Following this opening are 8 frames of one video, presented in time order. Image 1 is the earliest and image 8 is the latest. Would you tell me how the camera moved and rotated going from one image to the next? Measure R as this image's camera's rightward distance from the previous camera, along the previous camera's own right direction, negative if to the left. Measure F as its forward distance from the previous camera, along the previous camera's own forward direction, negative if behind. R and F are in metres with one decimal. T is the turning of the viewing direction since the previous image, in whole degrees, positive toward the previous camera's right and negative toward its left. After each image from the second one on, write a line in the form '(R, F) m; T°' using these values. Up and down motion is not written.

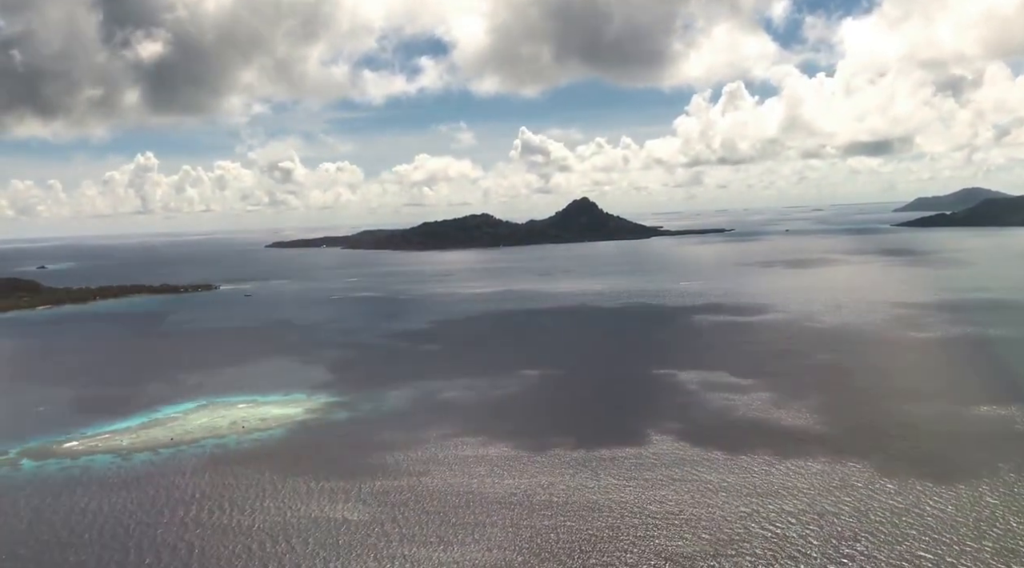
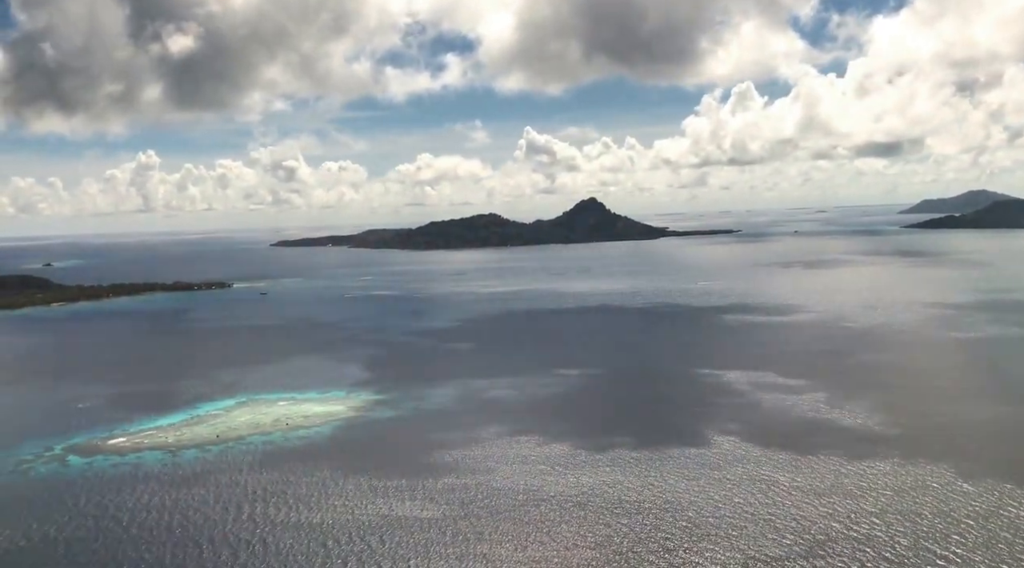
(-1.7, +0.3) m; 0°
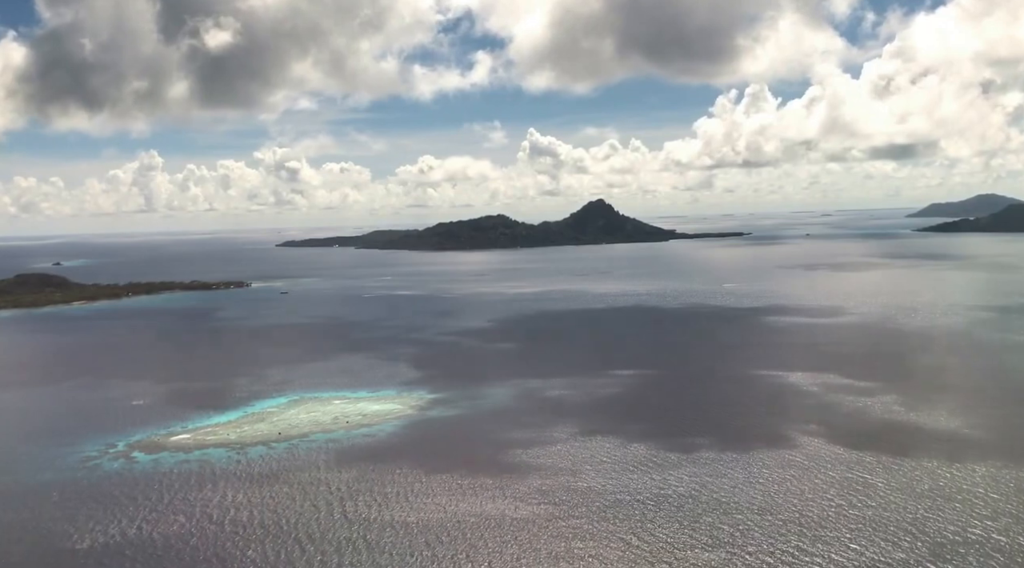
(-2.3, +0.3) m; -1°
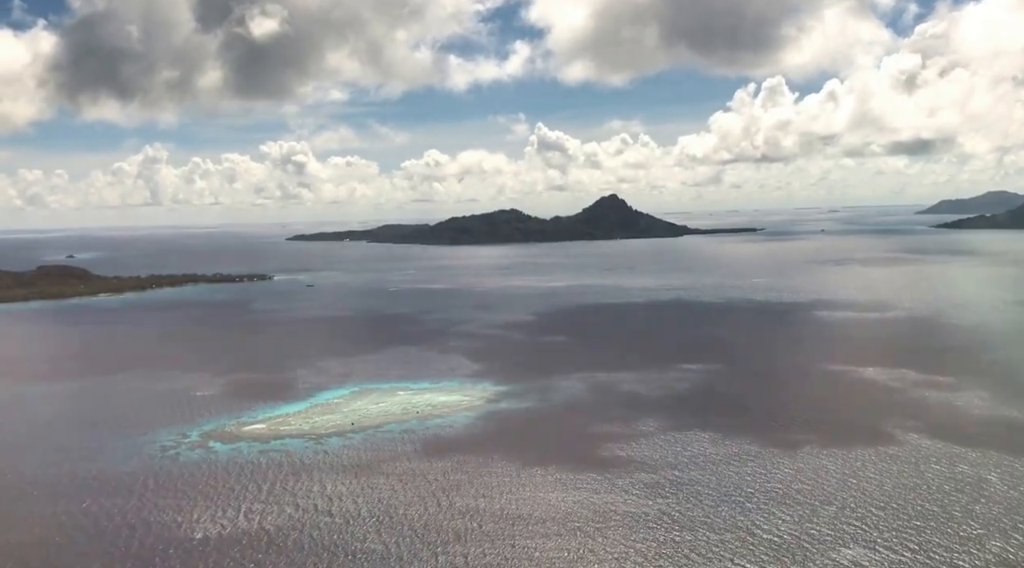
(-2.6, +0.3) m; -1°
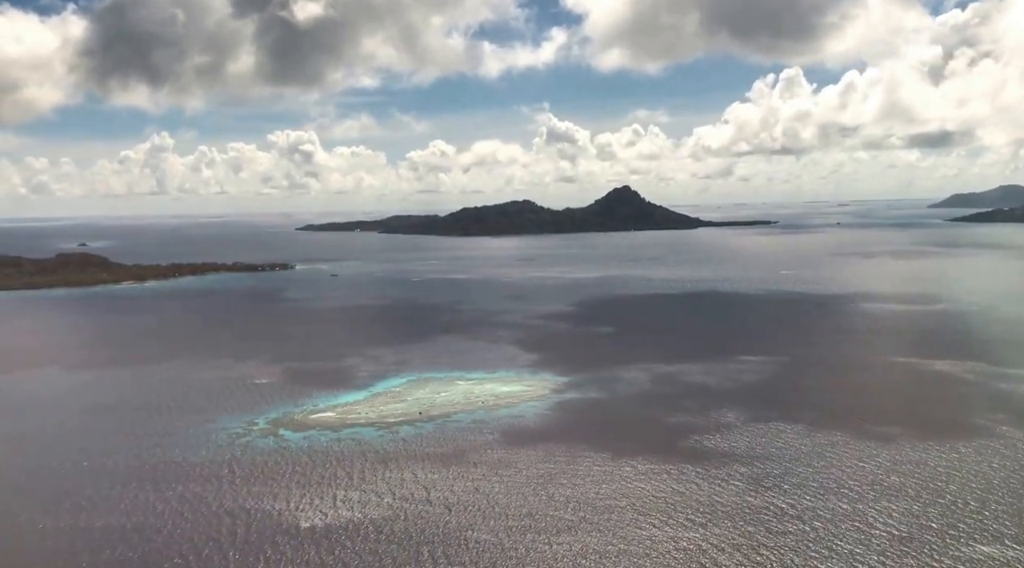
(-2.3, +0.4) m; -1°
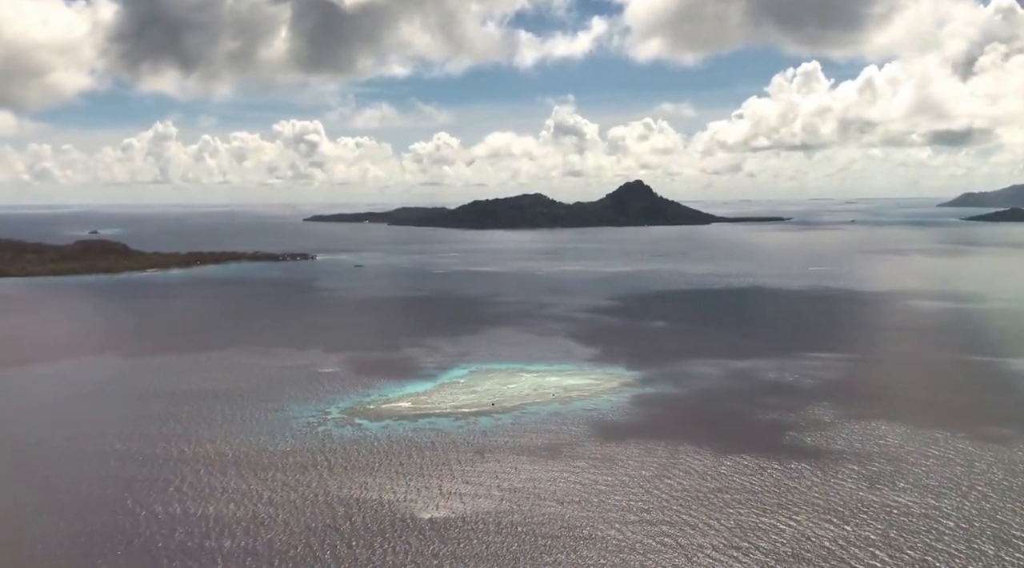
(-2.6, +0.3) m; -1°
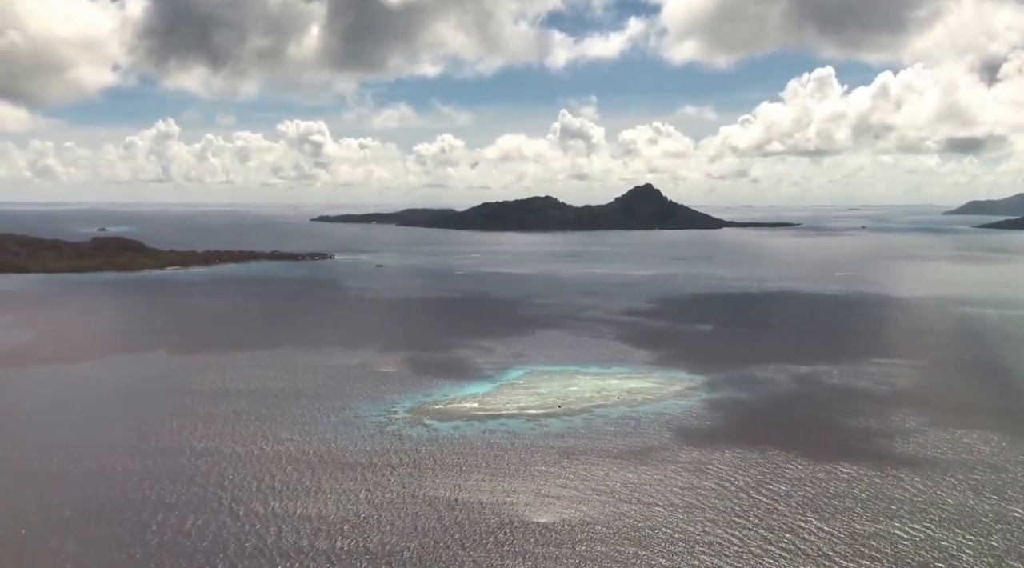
(-2.3, +0.3) m; 0°
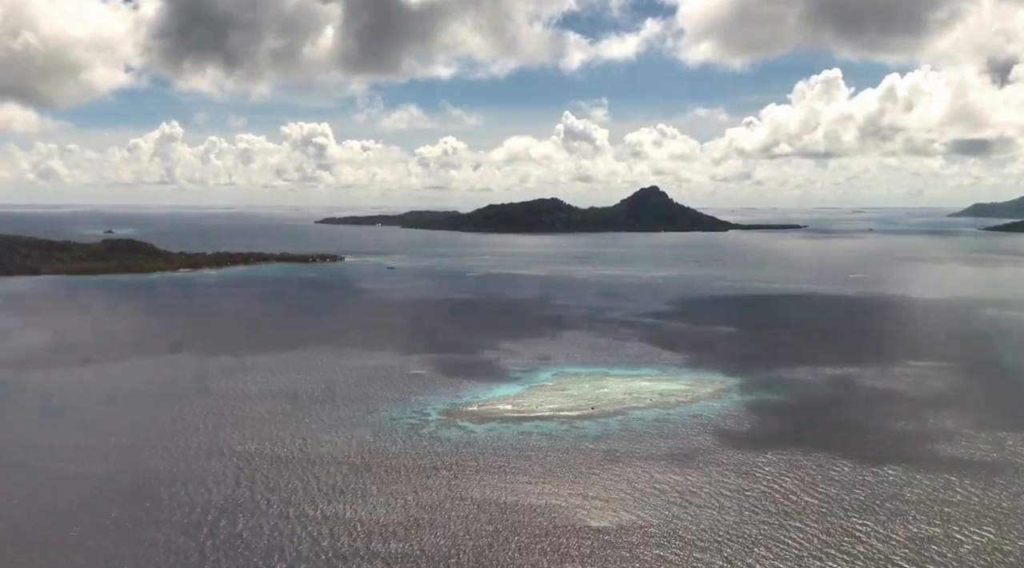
(-1.1, +0.1) m; 0°
